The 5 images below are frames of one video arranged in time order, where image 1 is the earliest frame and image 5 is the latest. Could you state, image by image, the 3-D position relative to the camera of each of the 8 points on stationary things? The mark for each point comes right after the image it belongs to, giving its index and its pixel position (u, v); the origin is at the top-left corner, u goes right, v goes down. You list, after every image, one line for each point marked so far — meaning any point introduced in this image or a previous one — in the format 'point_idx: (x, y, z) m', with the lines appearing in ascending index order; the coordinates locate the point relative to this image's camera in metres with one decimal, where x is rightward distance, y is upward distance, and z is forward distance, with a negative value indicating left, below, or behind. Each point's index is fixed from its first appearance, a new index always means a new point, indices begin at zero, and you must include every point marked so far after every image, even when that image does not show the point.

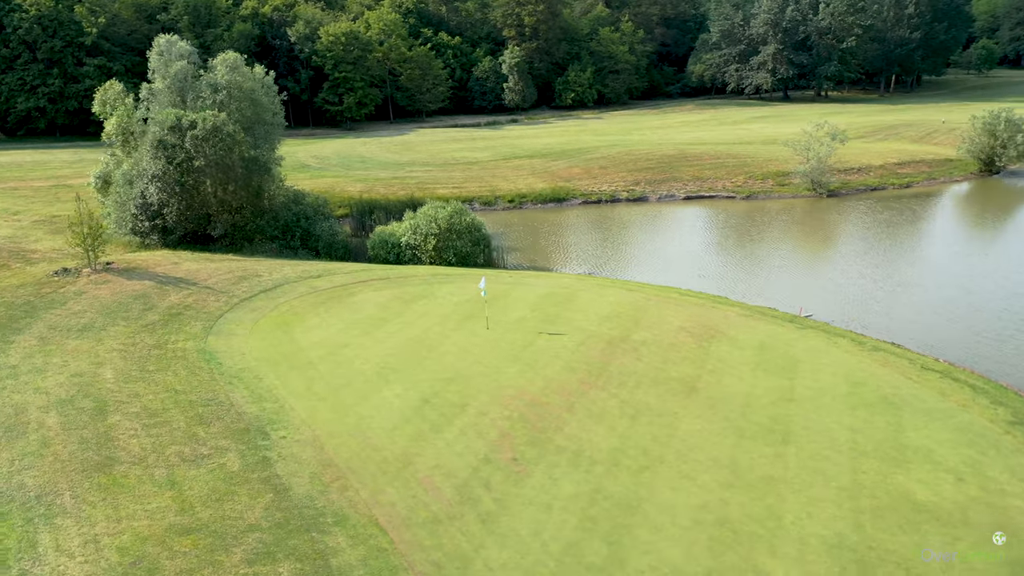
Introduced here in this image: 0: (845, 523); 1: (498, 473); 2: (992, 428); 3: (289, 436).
0: (+6.1, -4.2, +15.0) m
1: (-0.3, -3.7, +16.3) m
2: (+10.9, -3.1, +18.6) m
3: (-4.6, -3.1, +17.4) m
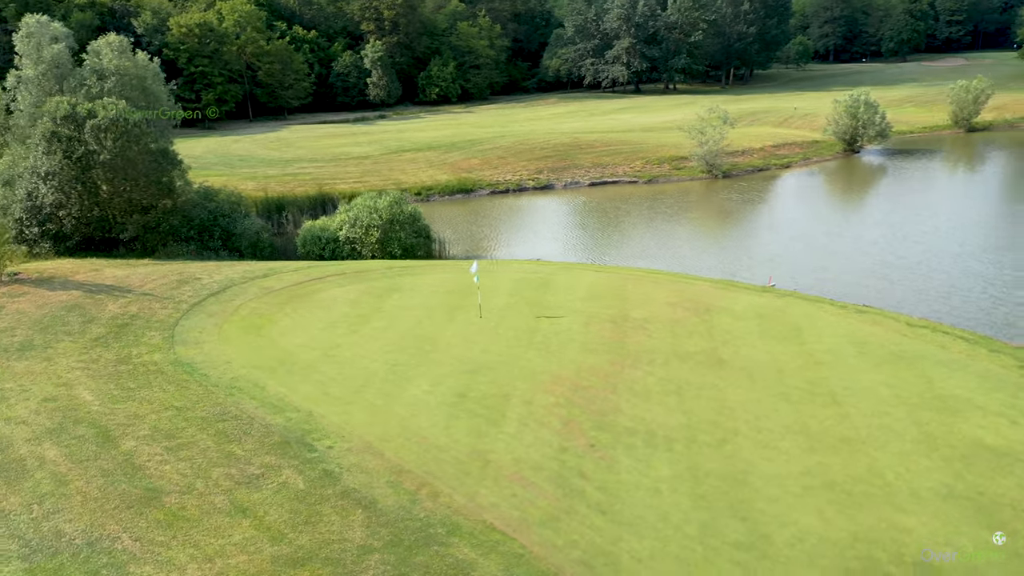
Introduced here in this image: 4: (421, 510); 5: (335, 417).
0: (+7.9, -3.3, +15.0) m
1: (+1.3, -3.2, +15.1) m
2: (+11.8, -2.0, +19.6) m
3: (-3.1, -2.9, +15.3) m
4: (-1.4, -3.5, +13.1) m
5: (-3.5, -2.6, +16.6) m
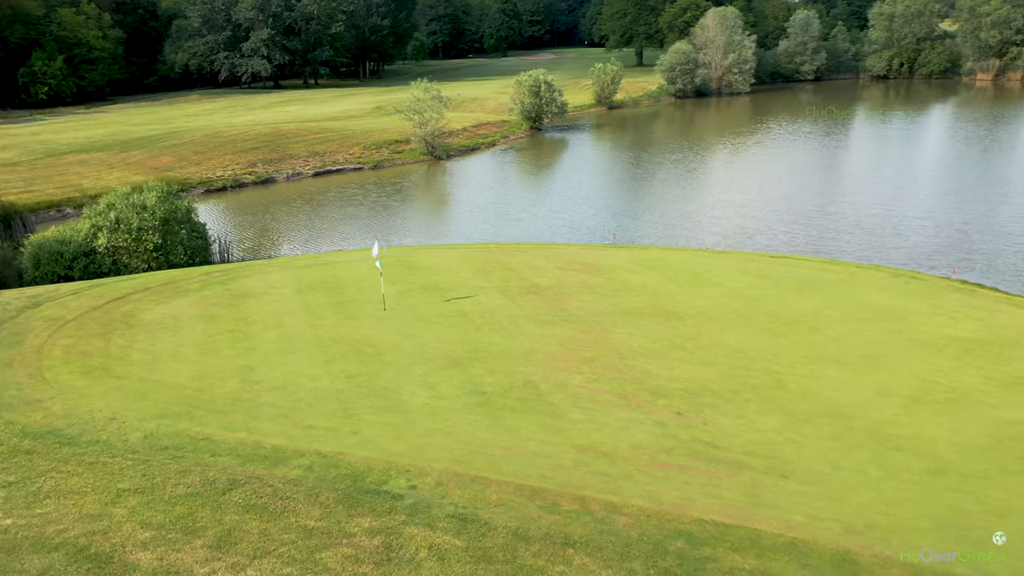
0: (+8.8, -1.5, +15.8) m
1: (+2.9, -2.2, +12.8) m
2: (+10.0, +0.2, +21.5) m
3: (-1.2, -2.6, +11.0) m
4: (+1.4, -2.9, +9.9) m
5: (-2.1, -2.3, +12.0) m
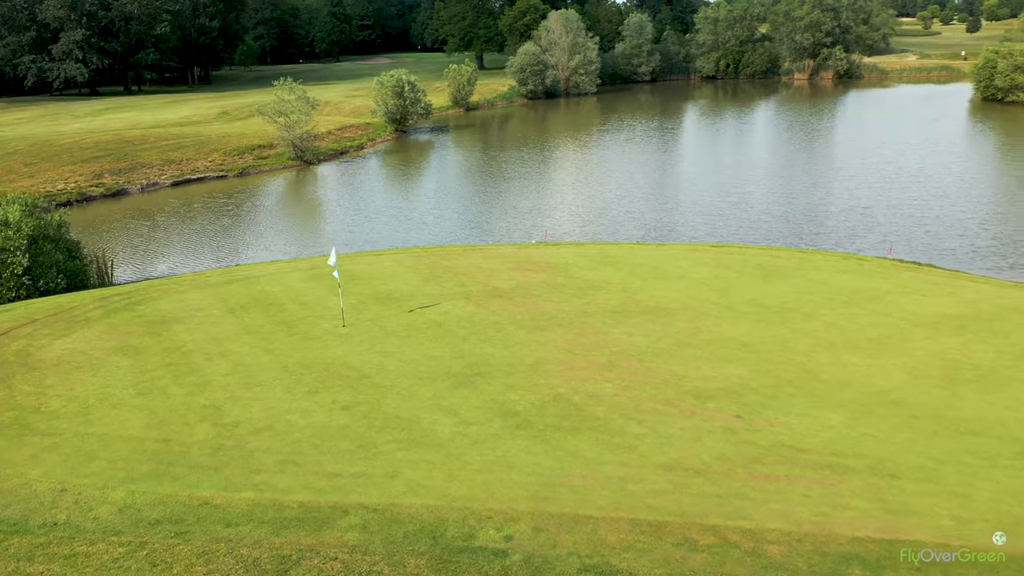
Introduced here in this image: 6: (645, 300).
0: (+8.8, -1.0, +15.6) m
1: (+3.7, -2.1, +11.6) m
2: (+8.7, +0.7, +21.5) m
3: (+0.1, -2.6, +9.0) m
4: (+2.8, -2.7, +8.4) m
5: (-1.1, -2.5, +9.8) m
6: (+2.9, -0.3, +18.4) m
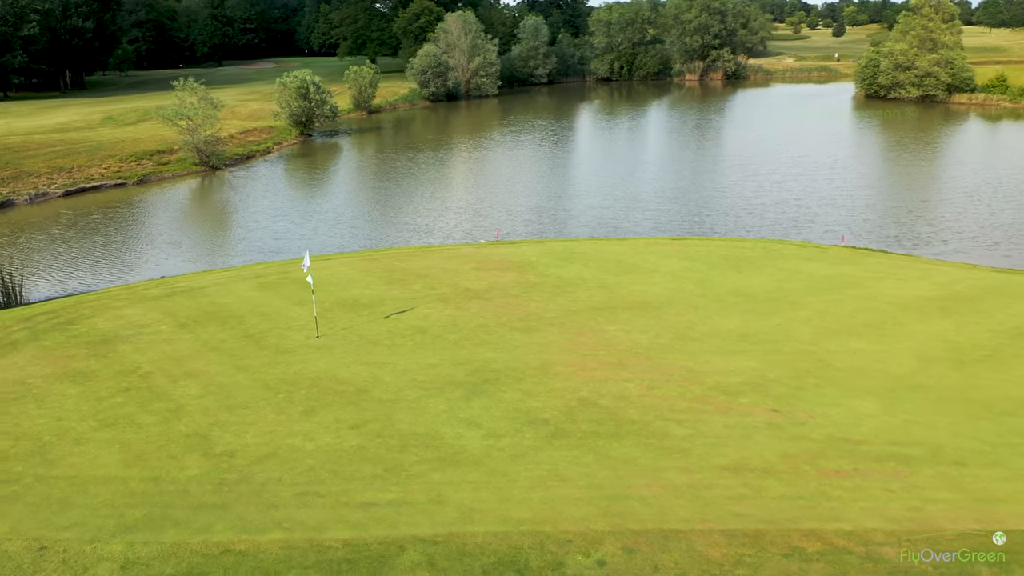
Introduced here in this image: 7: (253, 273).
0: (+8.6, -0.6, +15.7) m
1: (+4.1, -1.9, +11.0) m
2: (+7.7, +1.0, +21.5) m
3: (+0.9, -2.5, +8.0) m
4: (+3.7, -2.6, +7.7) m
5: (-0.3, -2.4, +8.6) m
6: (+2.4, -0.2, +17.7) m
7: (-6.1, +0.4, +19.5) m
